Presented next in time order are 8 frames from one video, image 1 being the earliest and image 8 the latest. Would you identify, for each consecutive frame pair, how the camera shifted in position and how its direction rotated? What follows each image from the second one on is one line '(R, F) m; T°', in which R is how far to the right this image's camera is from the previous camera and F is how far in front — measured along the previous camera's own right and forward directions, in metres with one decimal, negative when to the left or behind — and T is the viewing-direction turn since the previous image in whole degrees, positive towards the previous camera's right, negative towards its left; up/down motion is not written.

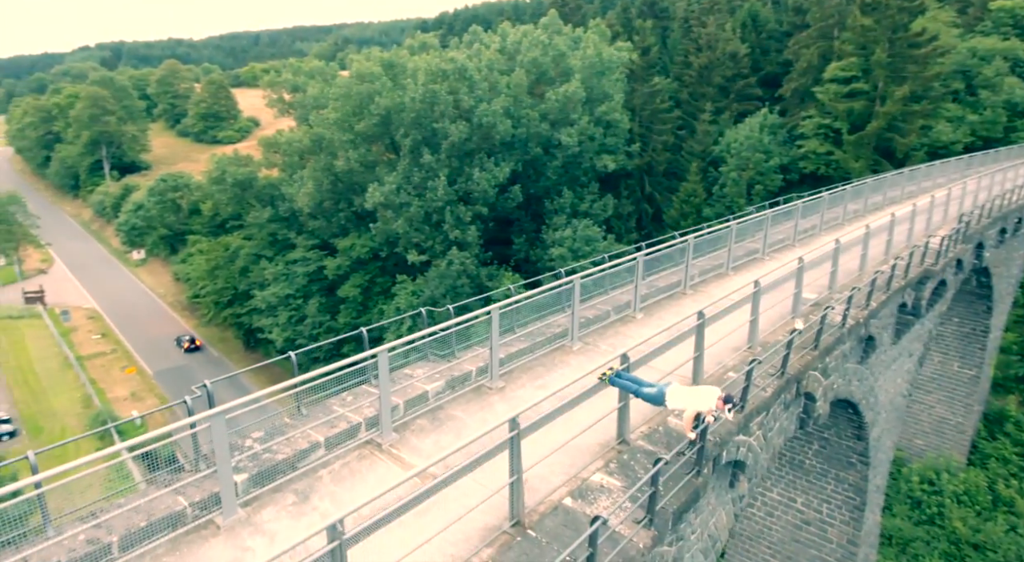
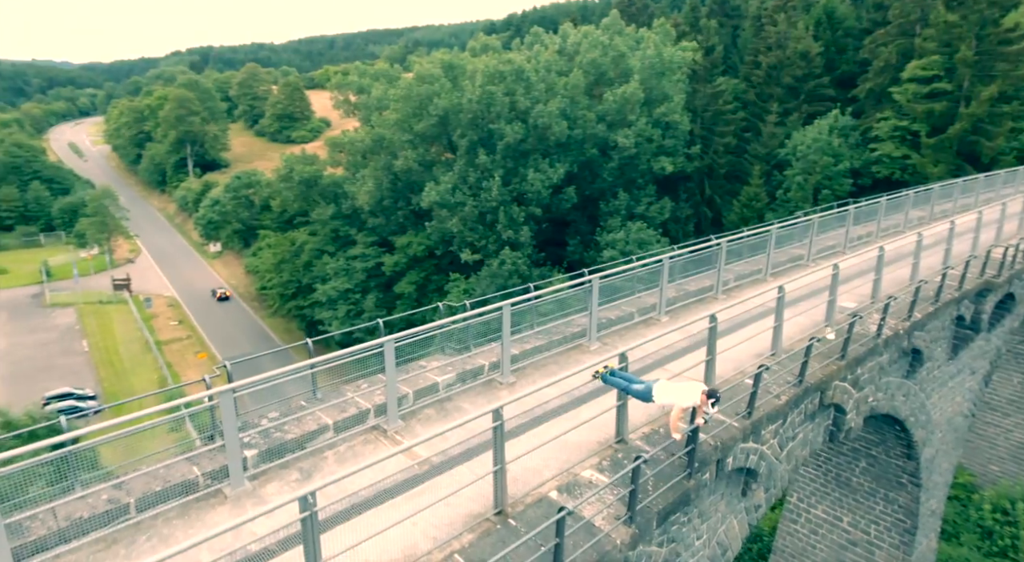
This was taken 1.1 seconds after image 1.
(+0.9, -0.2) m; -7°
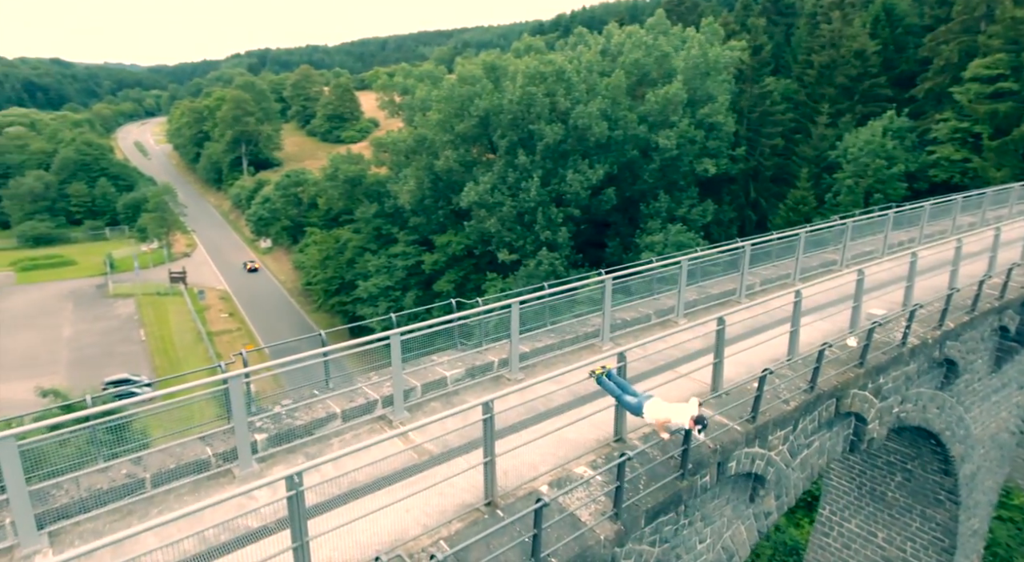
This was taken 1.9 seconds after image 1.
(+0.7, -0.1) m; -5°
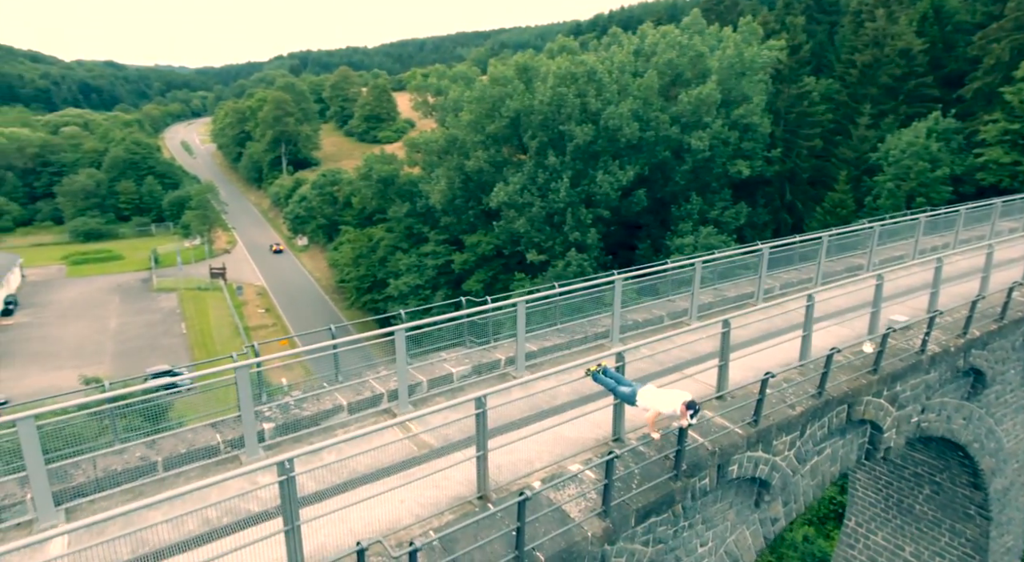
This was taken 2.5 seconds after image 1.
(+0.5, -0.1) m; -4°
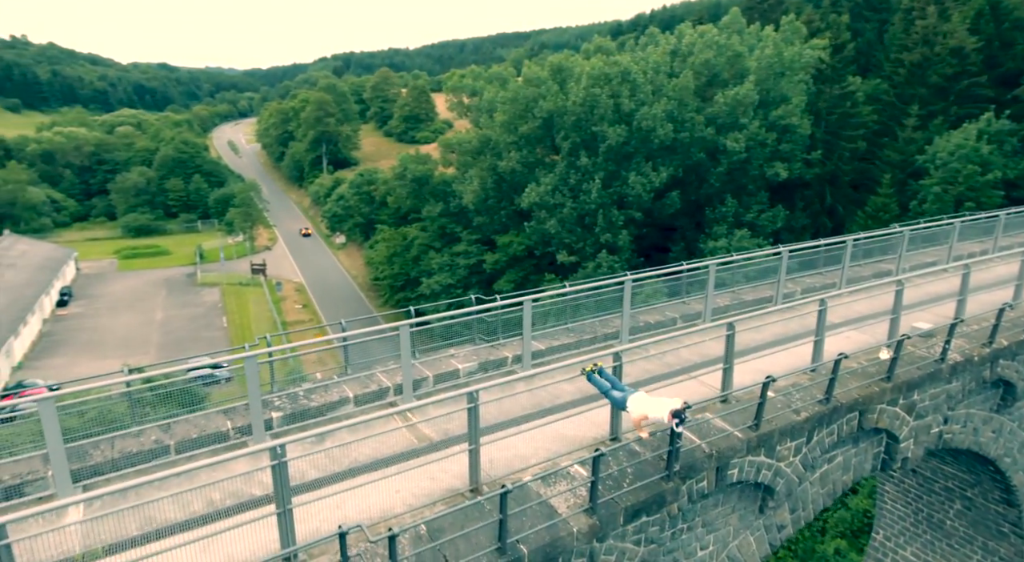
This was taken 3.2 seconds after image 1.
(+0.6, -0.1) m; -4°
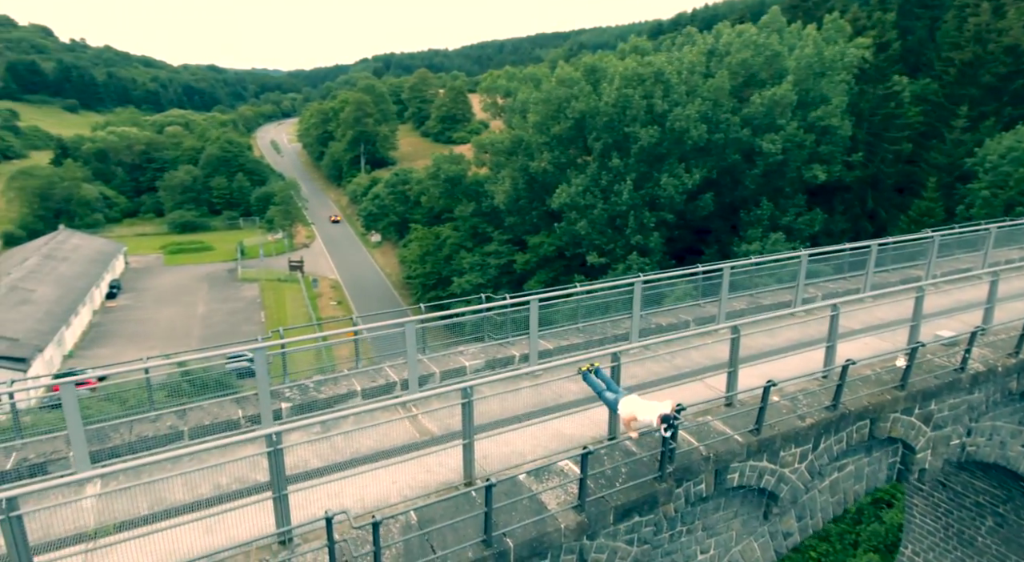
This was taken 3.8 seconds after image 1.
(+0.6, -0.1) m; -4°
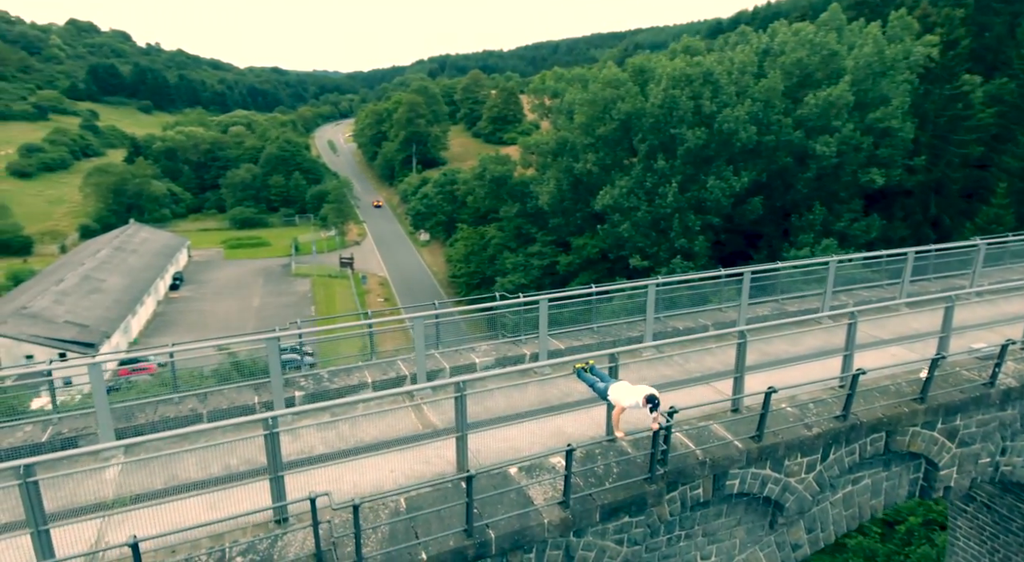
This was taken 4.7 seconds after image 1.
(+0.8, -0.1) m; -6°
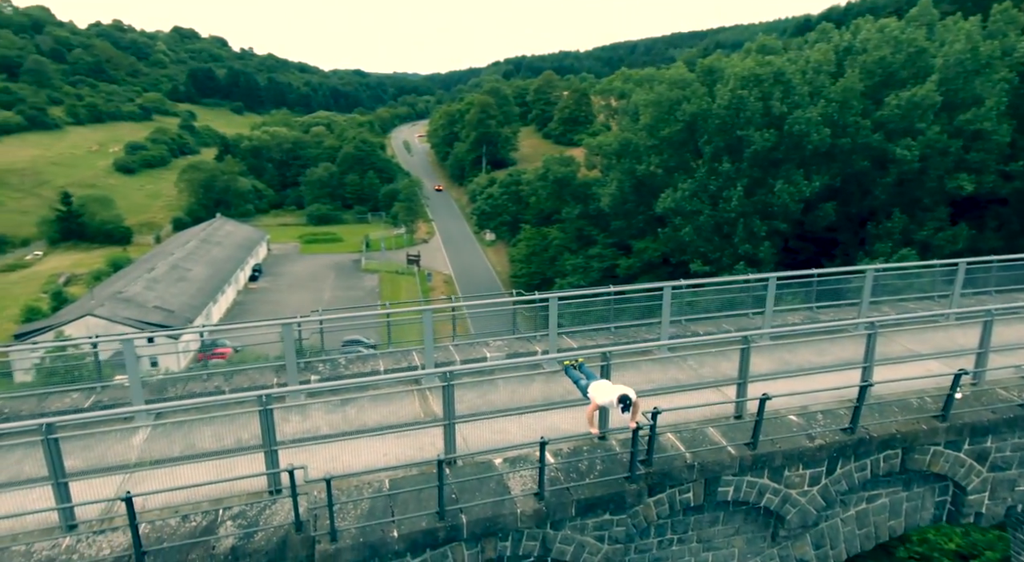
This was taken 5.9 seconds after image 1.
(+1.2, 0.0) m; -8°
